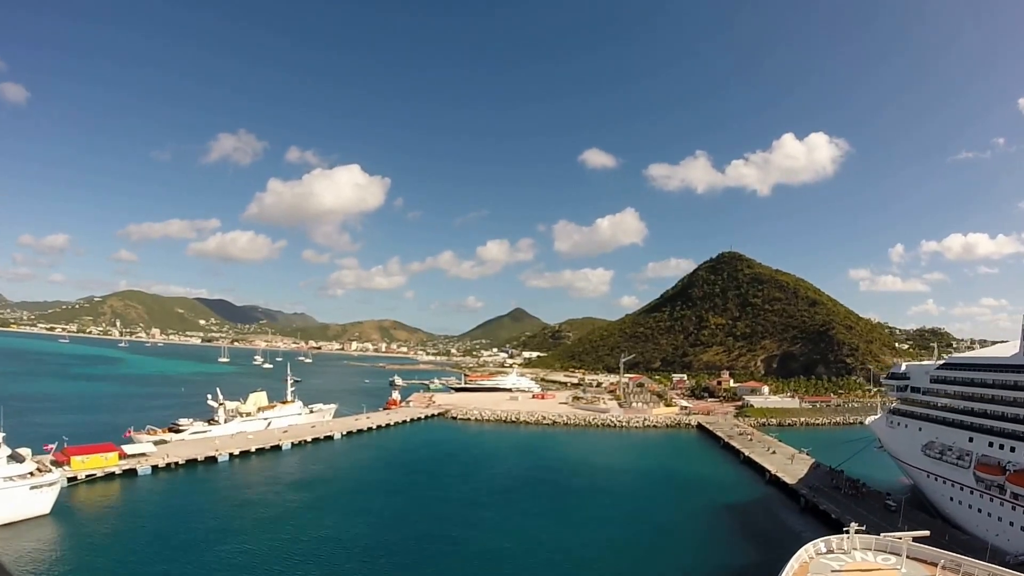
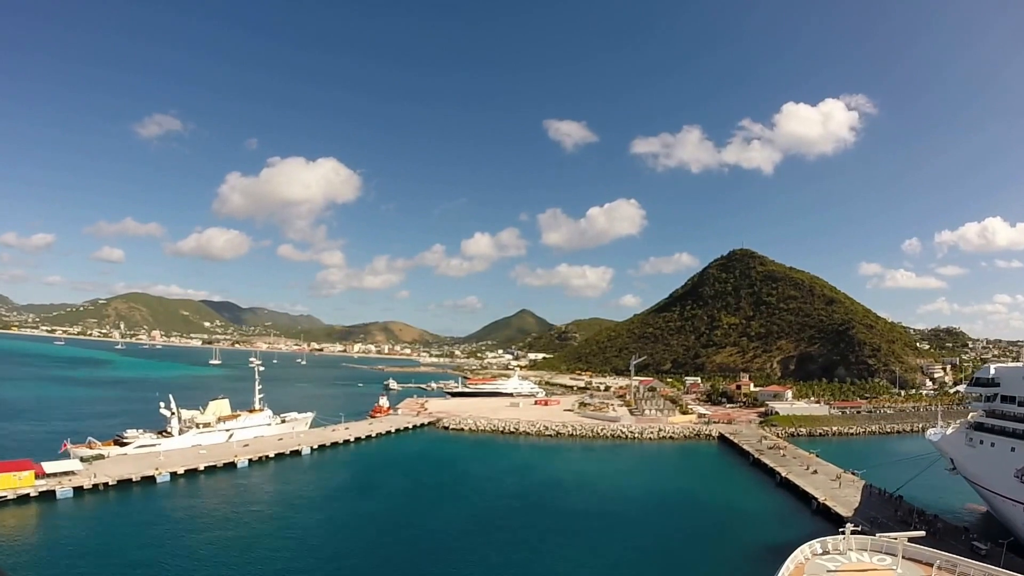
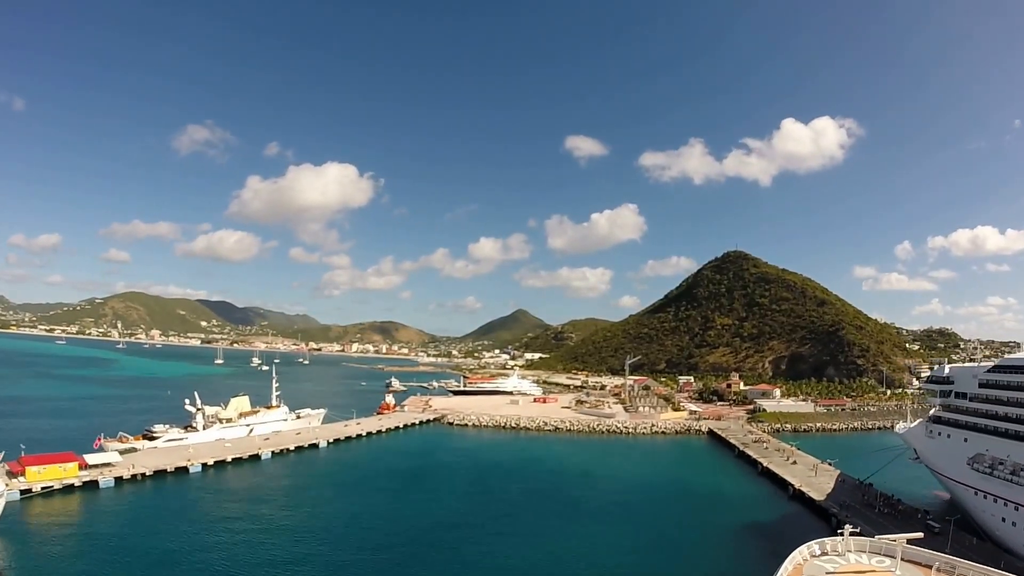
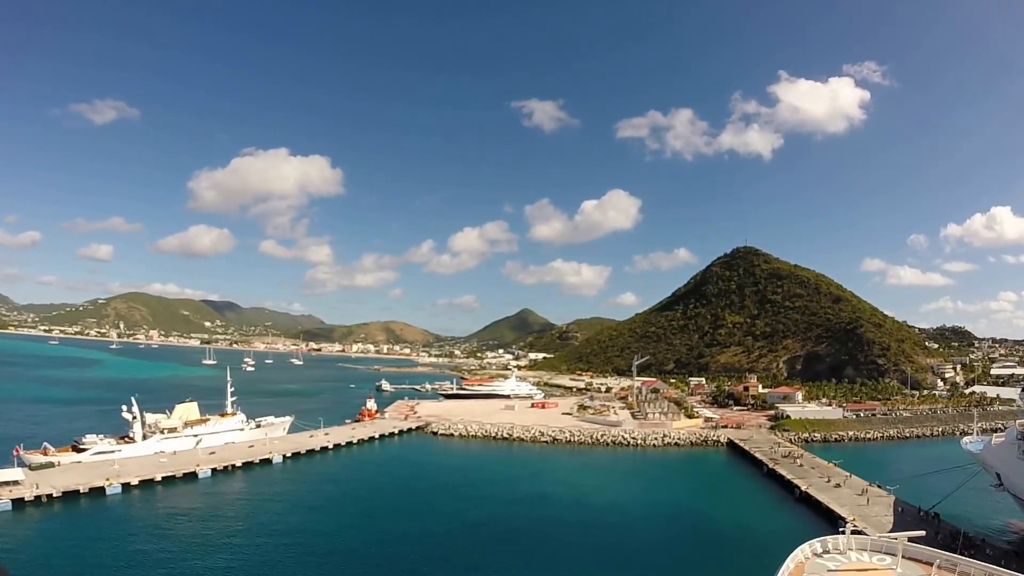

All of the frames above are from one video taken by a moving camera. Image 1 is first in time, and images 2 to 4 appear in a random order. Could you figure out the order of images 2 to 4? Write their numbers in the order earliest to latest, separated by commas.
3, 2, 4
